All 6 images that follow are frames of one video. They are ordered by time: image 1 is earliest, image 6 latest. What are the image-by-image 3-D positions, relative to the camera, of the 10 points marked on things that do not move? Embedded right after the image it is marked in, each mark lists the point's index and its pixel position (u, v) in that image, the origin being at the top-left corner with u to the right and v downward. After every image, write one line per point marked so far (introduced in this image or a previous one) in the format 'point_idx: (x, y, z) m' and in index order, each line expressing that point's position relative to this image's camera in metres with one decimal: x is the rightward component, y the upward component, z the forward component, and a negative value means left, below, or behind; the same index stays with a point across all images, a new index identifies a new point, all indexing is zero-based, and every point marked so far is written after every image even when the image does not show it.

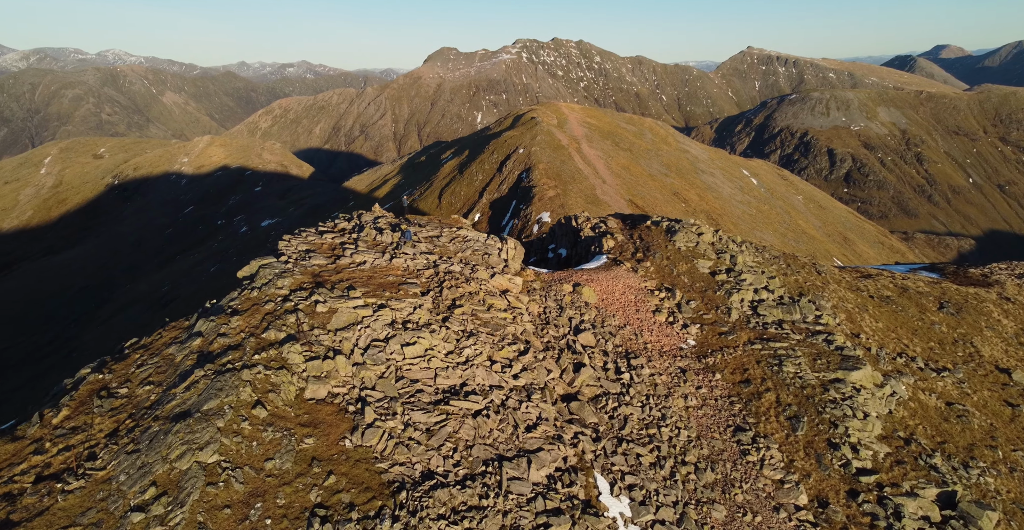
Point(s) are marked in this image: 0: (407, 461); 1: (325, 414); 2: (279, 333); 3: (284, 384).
0: (-3.5, -6.5, +16.3) m
1: (-6.5, -5.1, +16.7) m
2: (-9.4, -2.8, +19.5) m
3: (-8.1, -4.2, +17.1) m
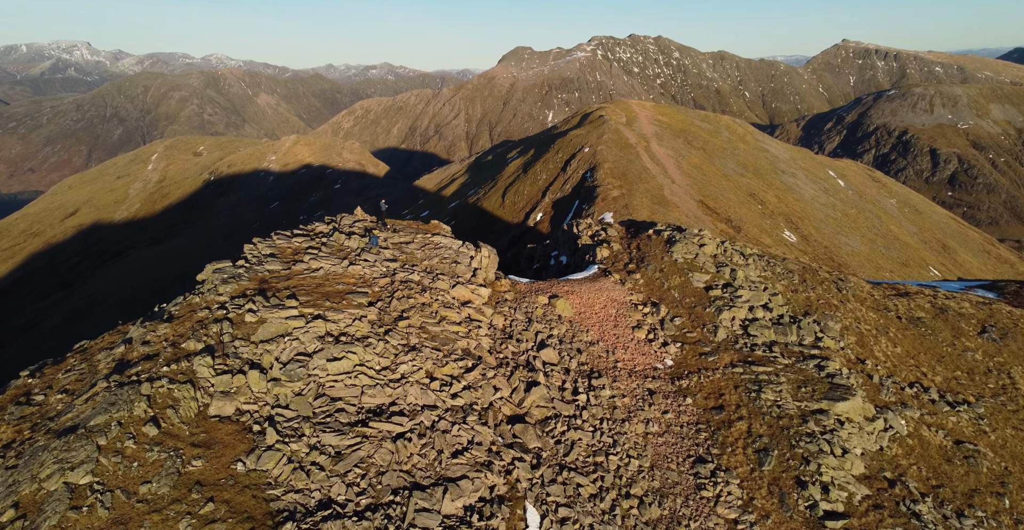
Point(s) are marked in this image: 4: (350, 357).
0: (-6.4, -6.9, +15.1) m
1: (-9.4, -5.4, +15.8) m
2: (-12.0, -3.0, +18.7) m
3: (-10.9, -4.5, +16.2) m
4: (-6.4, -3.6, +19.4) m
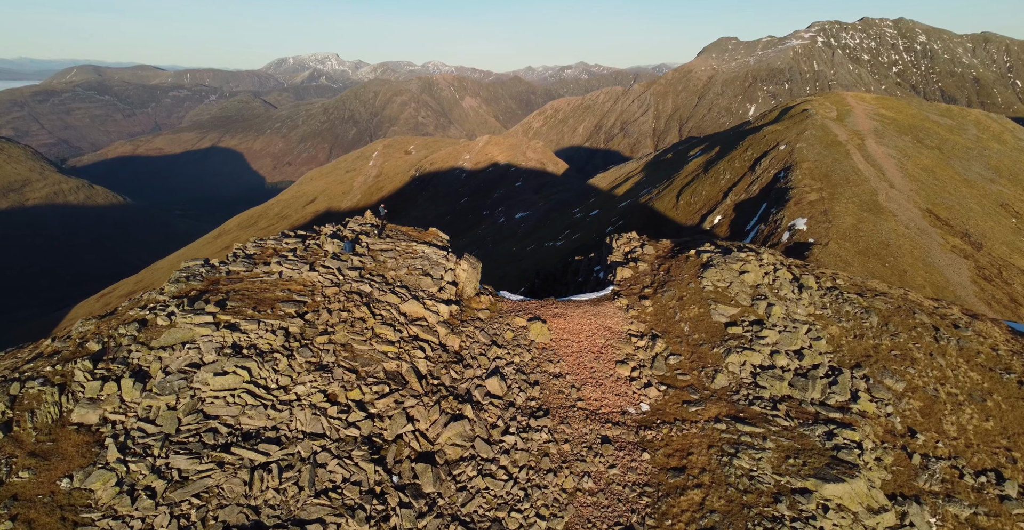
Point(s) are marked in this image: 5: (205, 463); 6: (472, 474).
0: (-11.2, -7.2, +14.3) m
1: (-13.8, -5.6, +15.5) m
2: (-15.8, -3.0, +18.8) m
3: (-15.2, -4.5, +16.2) m
4: (-10.2, -4.0, +18.5) m
5: (-9.8, -6.3, +15.9) m
6: (-1.6, -8.2, +19.6) m
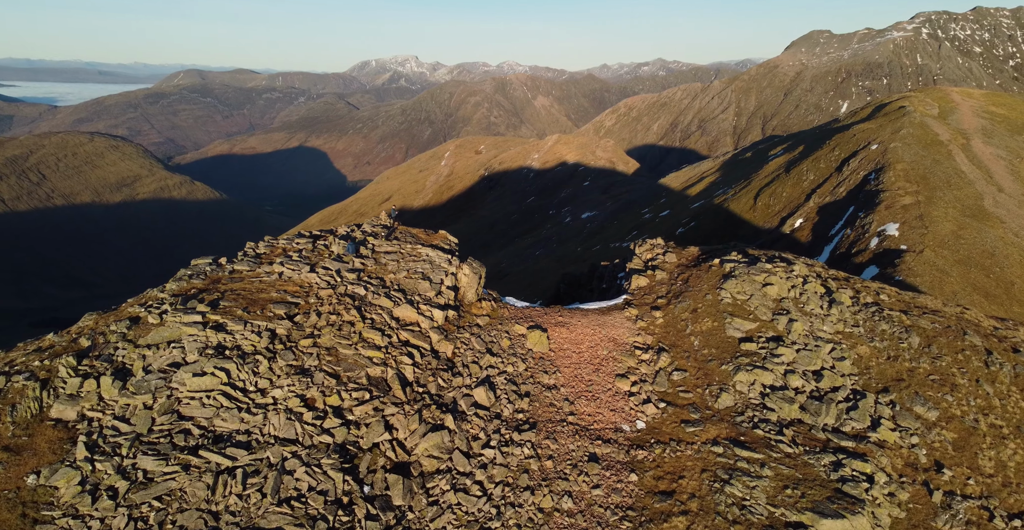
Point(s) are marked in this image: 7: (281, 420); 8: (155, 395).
0: (-12.5, -7.3, +14.6) m
1: (-15.0, -5.6, +15.9) m
2: (-16.7, -3.0, +19.4) m
3: (-16.3, -4.5, +16.8) m
4: (-11.1, -4.1, +18.7) m
5: (-11.0, -6.4, +16.1) m
6: (-2.6, -8.6, +19.1) m
7: (-8.6, -5.7, +18.5) m
8: (-12.6, -4.6, +17.6) m
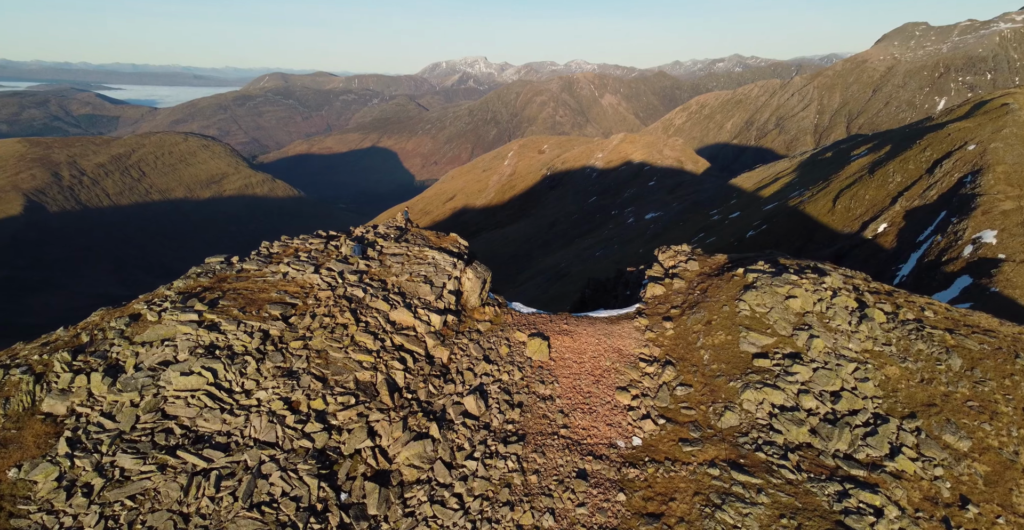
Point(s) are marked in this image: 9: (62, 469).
0: (-13.5, -7.3, +15.1) m
1: (-15.9, -5.6, +16.6) m
2: (-17.3, -2.9, +20.2) m
3: (-17.1, -4.4, +17.5) m
4: (-11.8, -4.2, +19.1) m
5: (-12.0, -6.5, +16.5) m
6: (-3.4, -8.9, +18.9) m
7: (-9.4, -5.9, +18.7) m
8: (-13.4, -4.6, +18.1) m
9: (-14.1, -6.4, +15.8) m
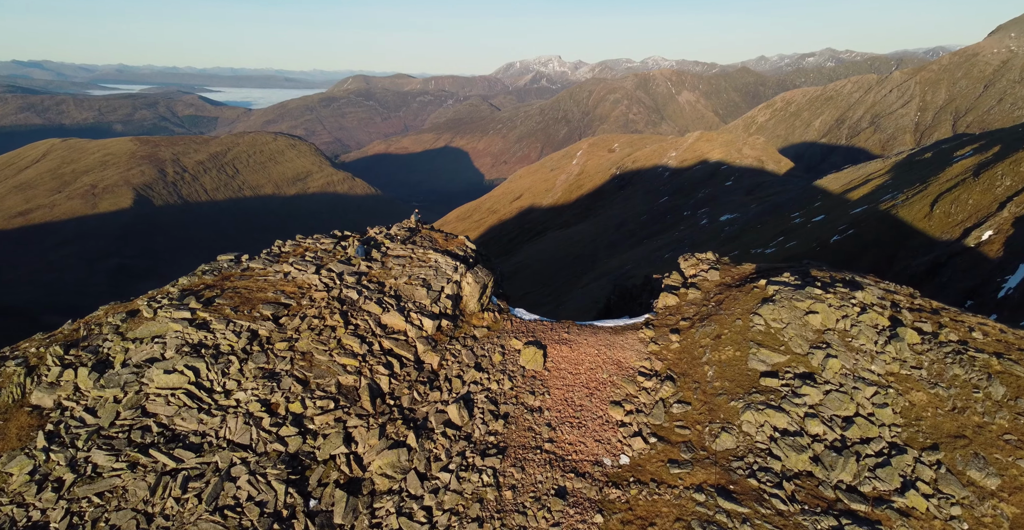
0: (-14.9, -7.4, +15.7) m
1: (-17.1, -5.5, +17.4) m
2: (-18.1, -2.8, +21.0) m
3: (-18.2, -4.3, +18.4) m
4: (-12.8, -4.3, +19.6) m
5: (-13.2, -6.6, +17.0) m
6: (-4.5, -9.2, +18.8) m
7: (-10.4, -6.0, +19.0) m
8: (-14.4, -4.7, +18.7) m
9: (-15.3, -6.4, +16.5) m
